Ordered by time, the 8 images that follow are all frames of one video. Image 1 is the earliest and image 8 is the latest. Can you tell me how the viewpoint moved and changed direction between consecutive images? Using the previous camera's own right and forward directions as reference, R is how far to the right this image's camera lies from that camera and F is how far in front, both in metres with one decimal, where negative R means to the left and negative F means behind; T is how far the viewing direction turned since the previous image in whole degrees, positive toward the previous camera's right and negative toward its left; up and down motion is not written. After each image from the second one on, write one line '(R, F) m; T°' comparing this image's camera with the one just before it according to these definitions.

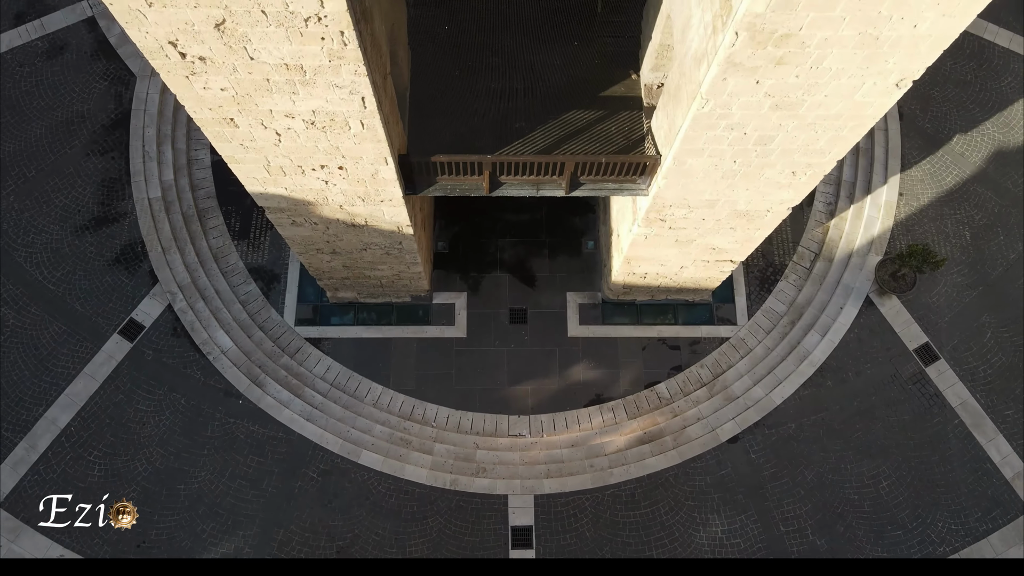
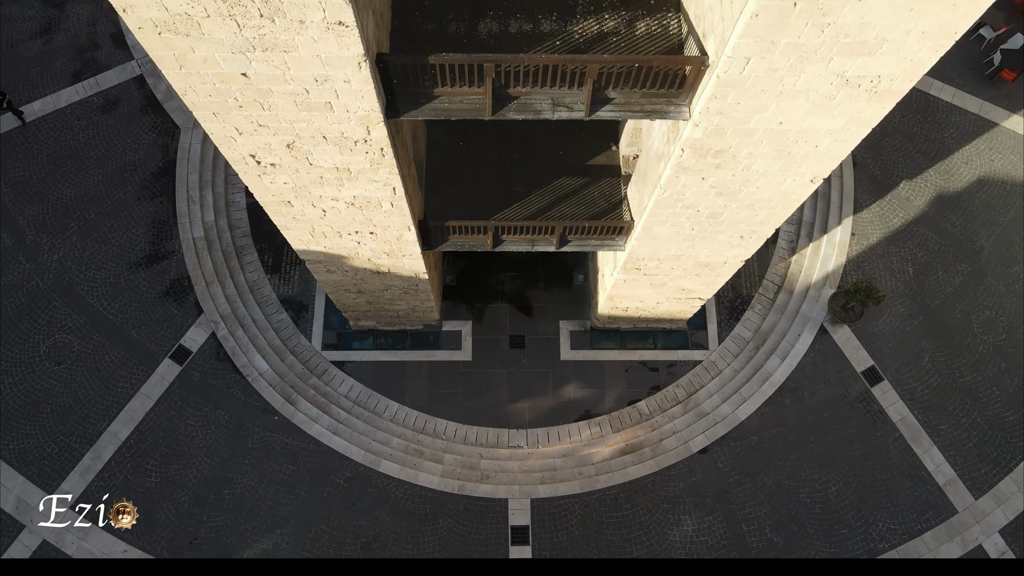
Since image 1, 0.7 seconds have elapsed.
(0.0, -2.1) m; 0°
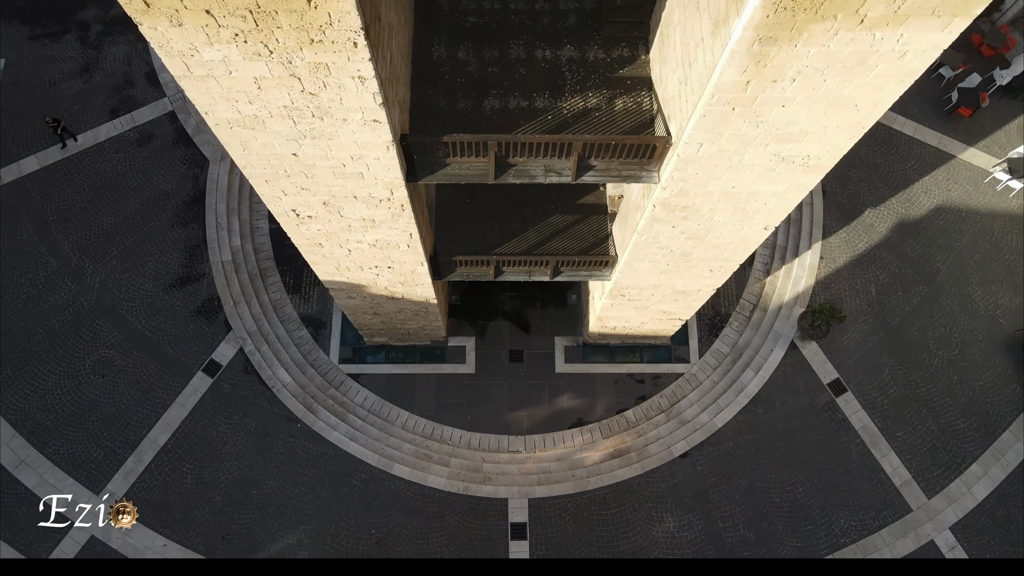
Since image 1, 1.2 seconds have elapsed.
(0.0, -1.8) m; 0°
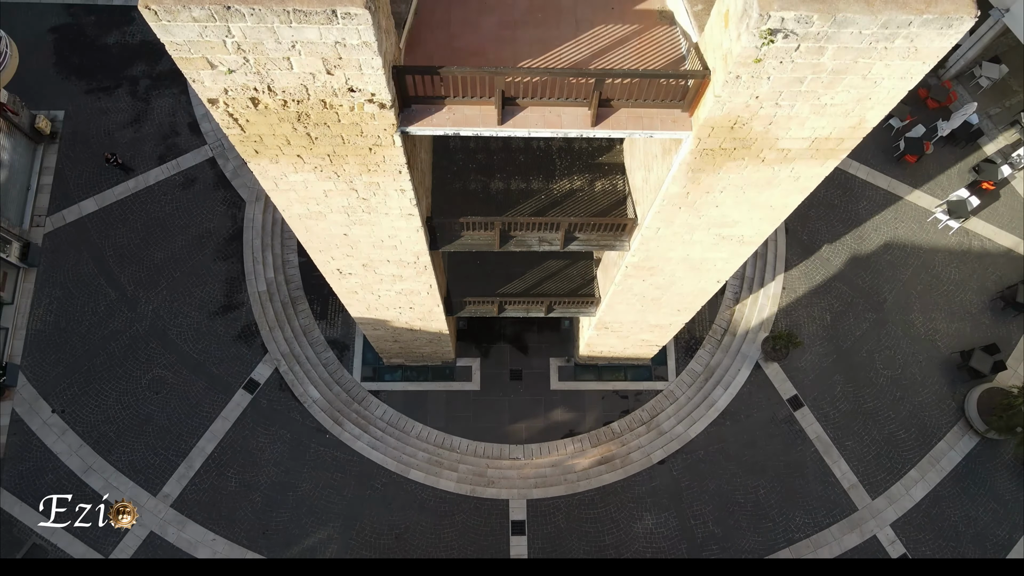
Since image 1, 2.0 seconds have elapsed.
(0.0, -2.7) m; 0°
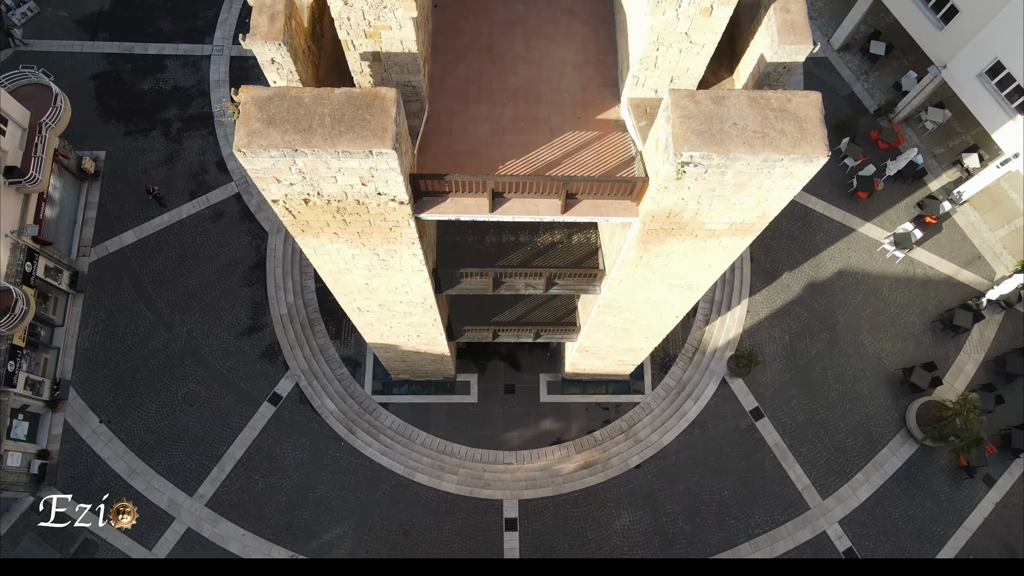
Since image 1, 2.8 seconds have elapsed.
(+0.1, -2.7) m; 0°
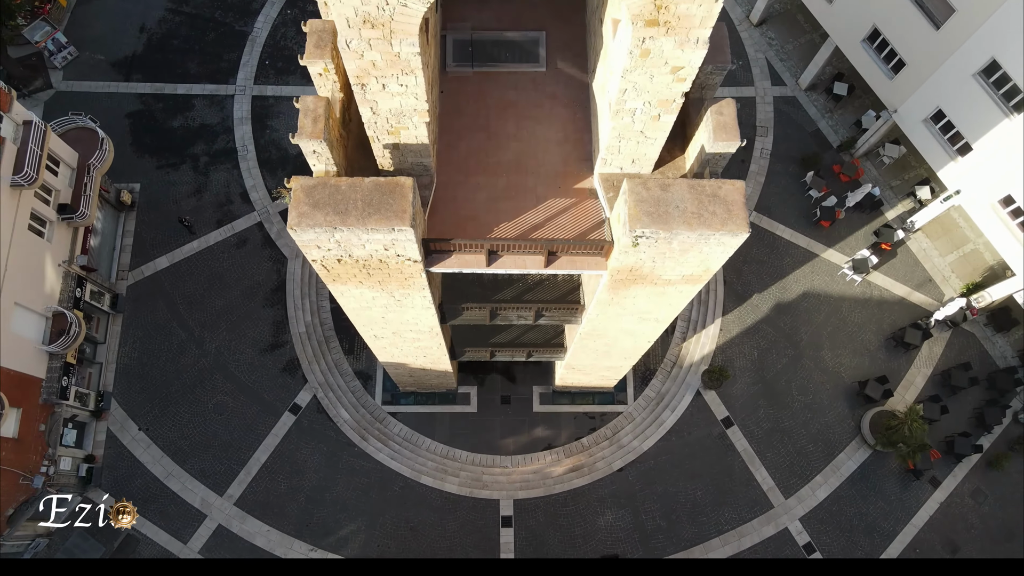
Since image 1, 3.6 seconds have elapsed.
(+0.1, -2.7) m; 0°
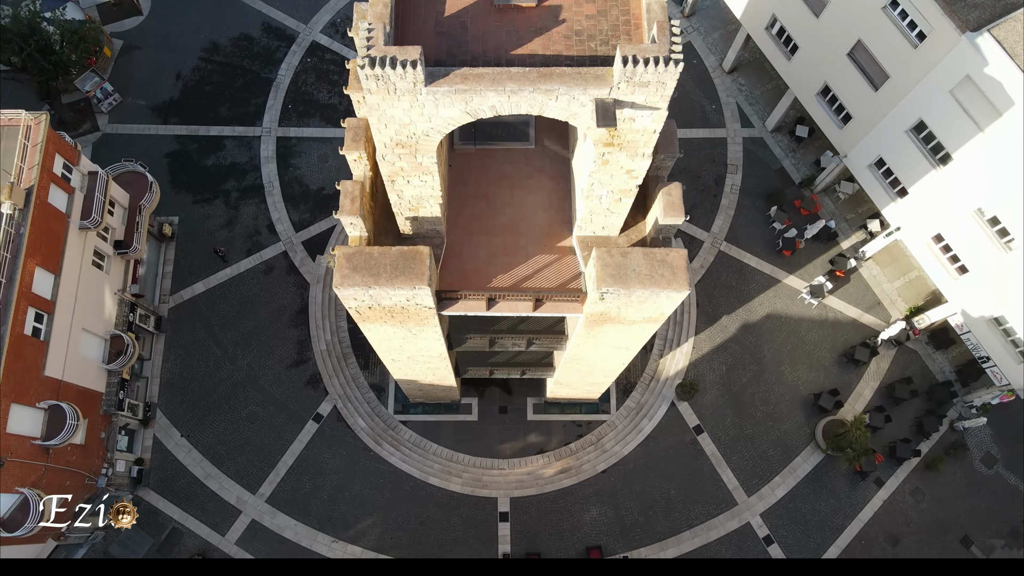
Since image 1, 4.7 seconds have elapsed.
(+0.1, -3.6) m; 0°
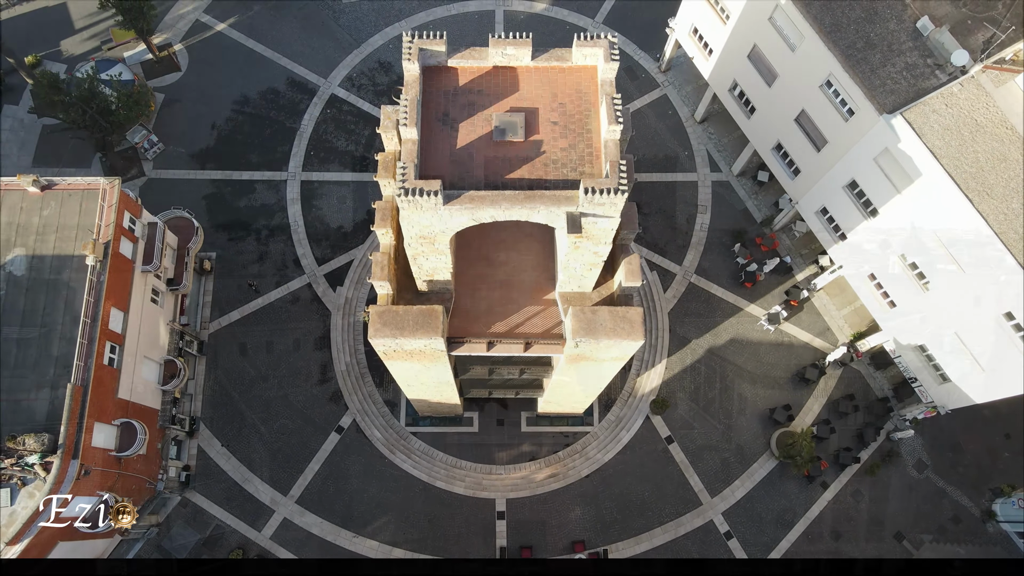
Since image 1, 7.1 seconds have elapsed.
(+0.1, -4.6) m; 0°
